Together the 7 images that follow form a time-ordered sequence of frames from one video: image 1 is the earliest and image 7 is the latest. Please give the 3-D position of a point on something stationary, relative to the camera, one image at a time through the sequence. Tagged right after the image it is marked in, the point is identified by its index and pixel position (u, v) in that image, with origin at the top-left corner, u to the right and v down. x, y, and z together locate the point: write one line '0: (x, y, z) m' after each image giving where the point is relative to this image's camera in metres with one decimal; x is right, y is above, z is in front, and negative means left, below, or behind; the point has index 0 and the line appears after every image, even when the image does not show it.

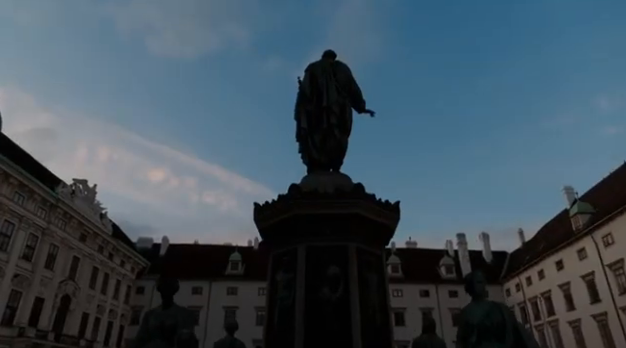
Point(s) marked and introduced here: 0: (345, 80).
0: (+0.6, +1.9, +9.0) m
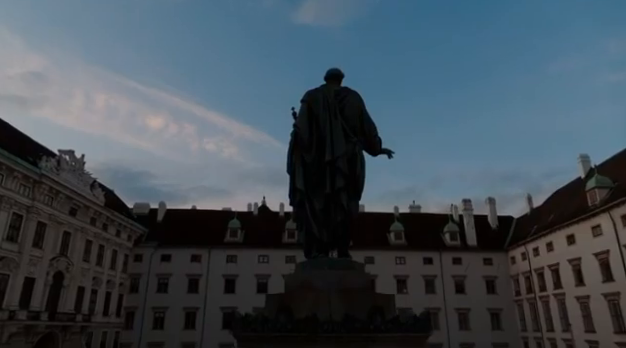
0: (+0.6, +0.9, +6.8) m
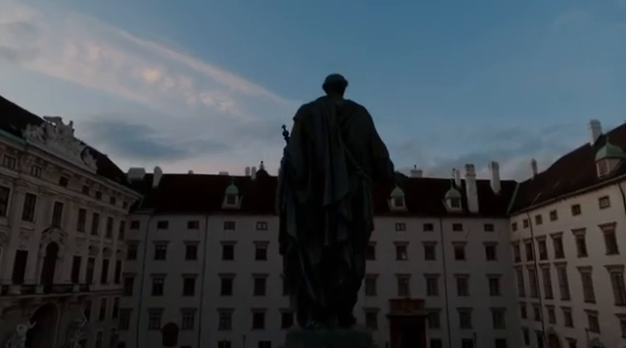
0: (+0.6, +0.4, +5.7) m
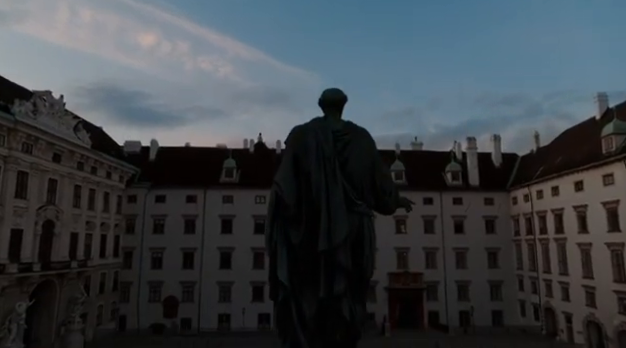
0: (+0.5, 0.0, +5.1) m
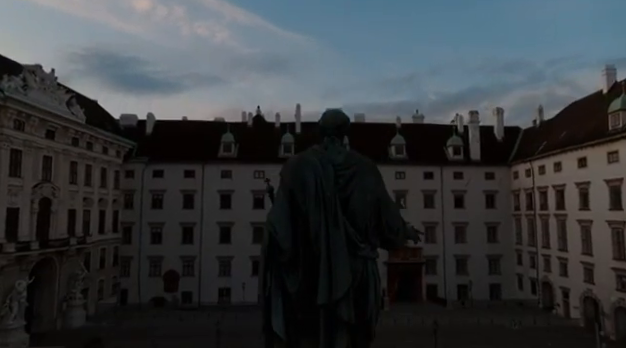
0: (+0.5, -0.4, +4.7) m
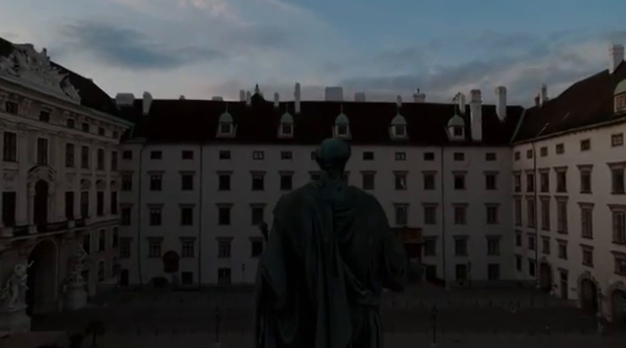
0: (+0.5, -0.7, +4.3) m
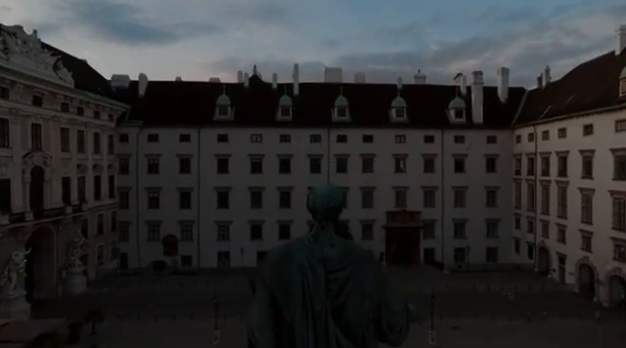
0: (+0.5, -1.2, +4.1) m
